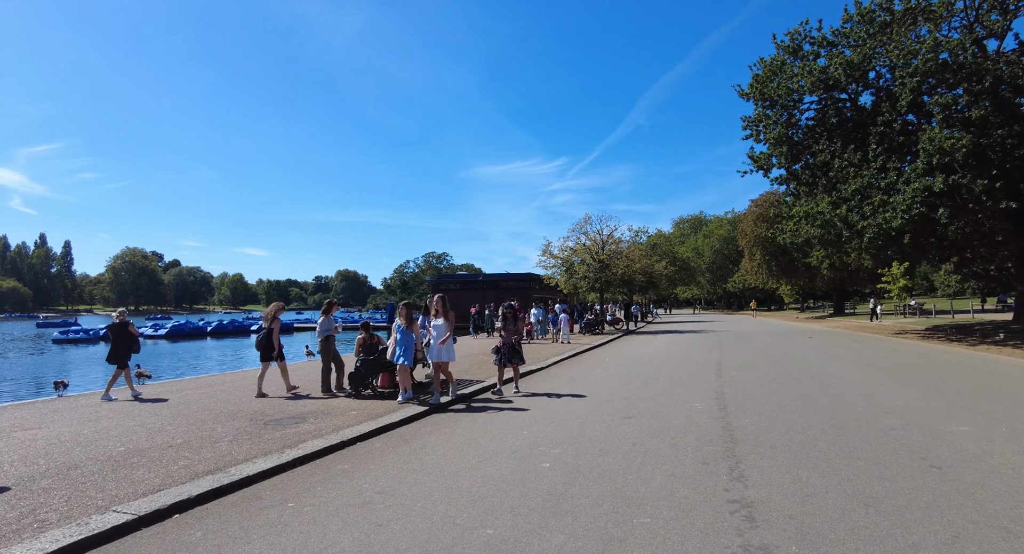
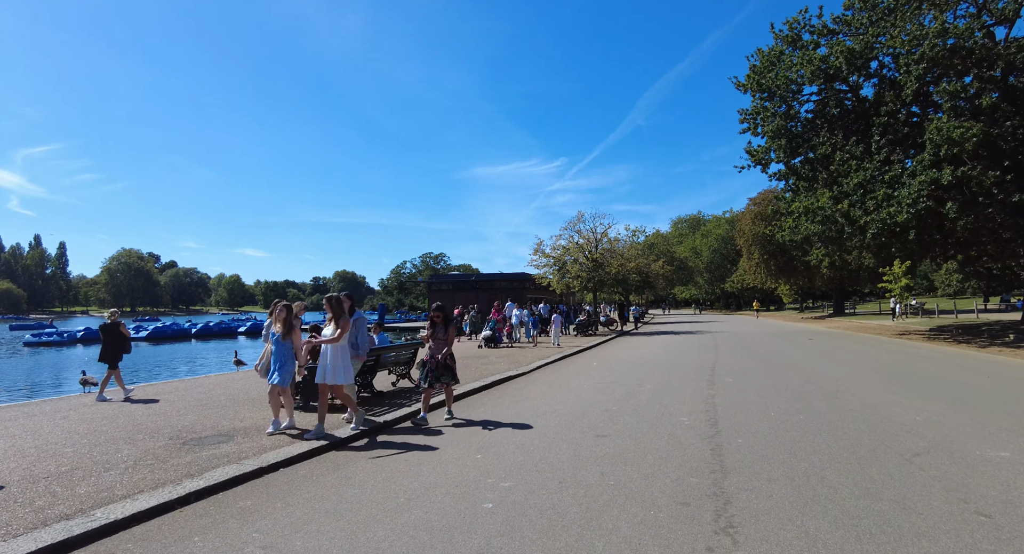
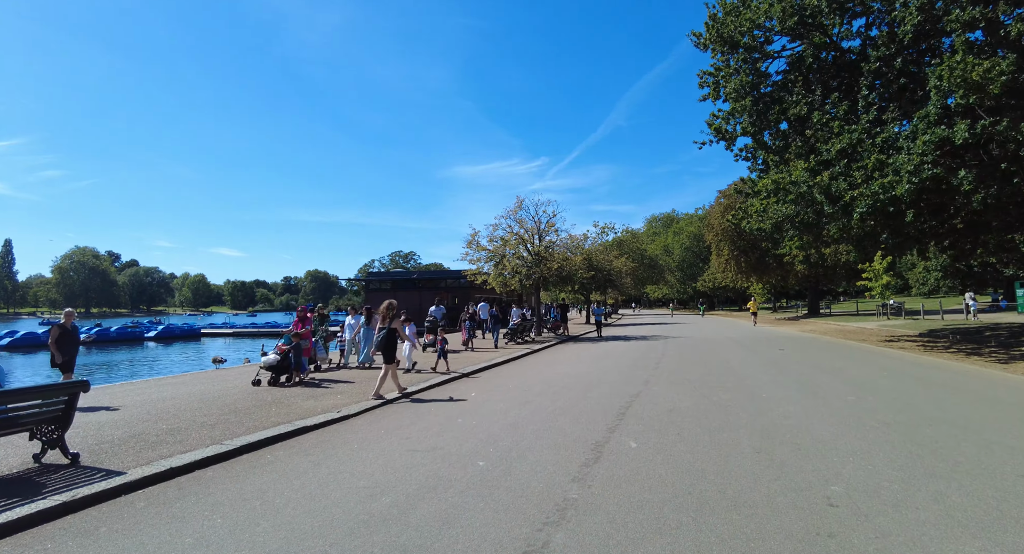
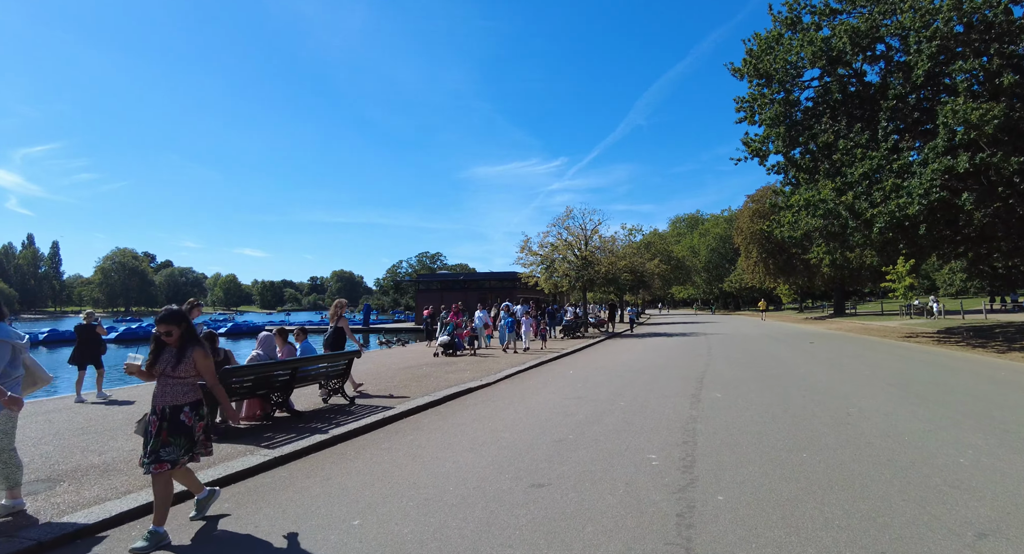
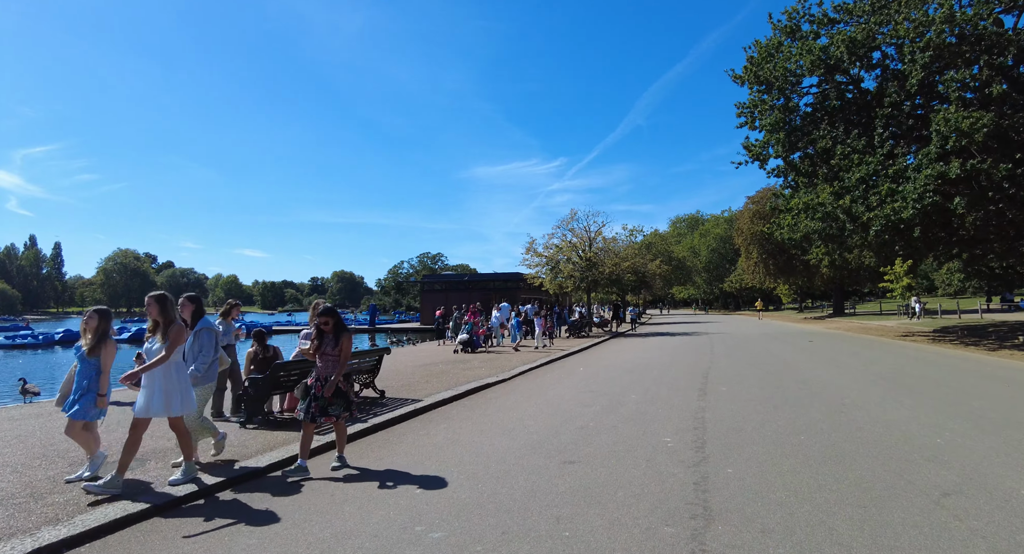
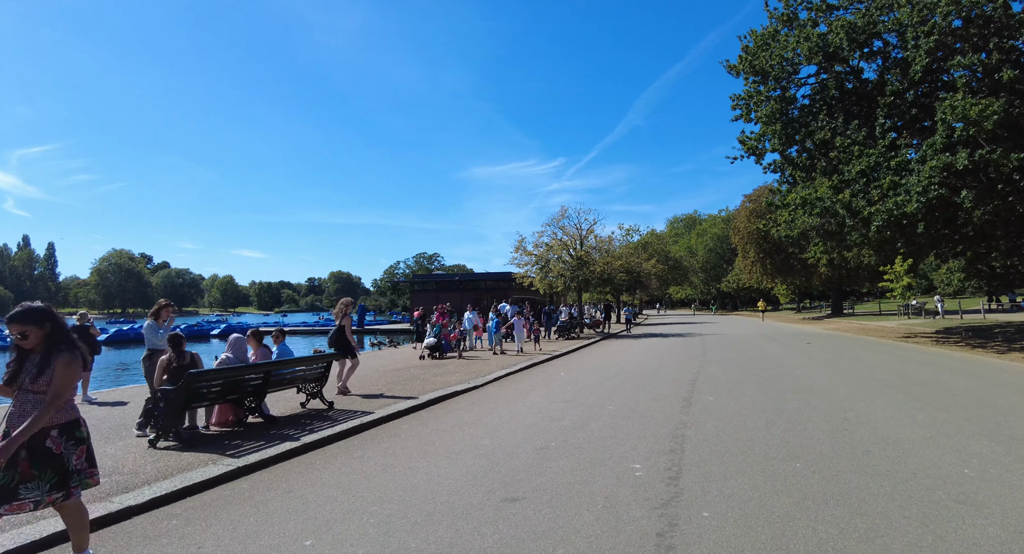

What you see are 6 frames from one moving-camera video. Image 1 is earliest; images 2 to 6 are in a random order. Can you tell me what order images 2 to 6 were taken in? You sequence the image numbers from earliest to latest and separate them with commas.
2, 5, 4, 6, 3
